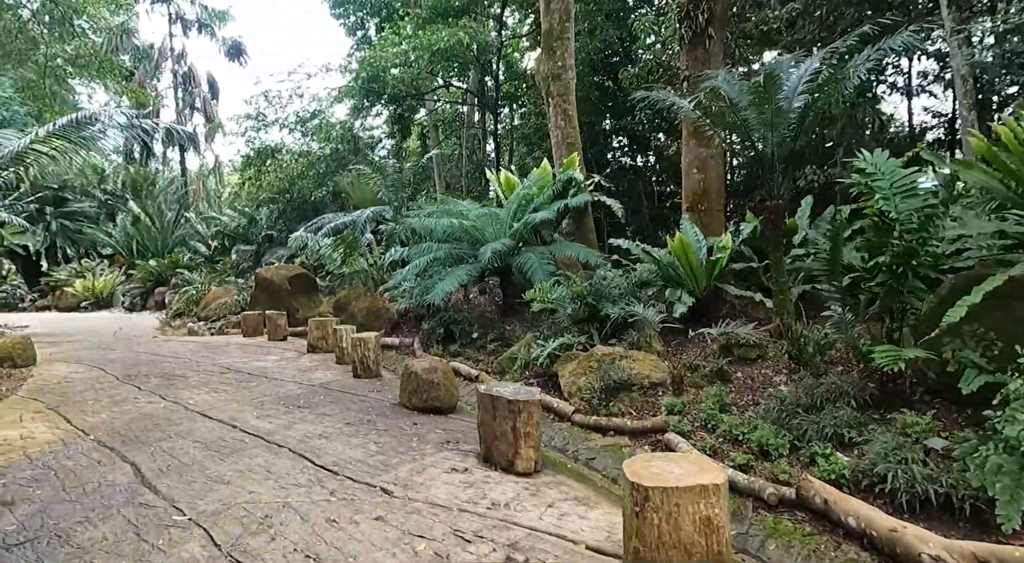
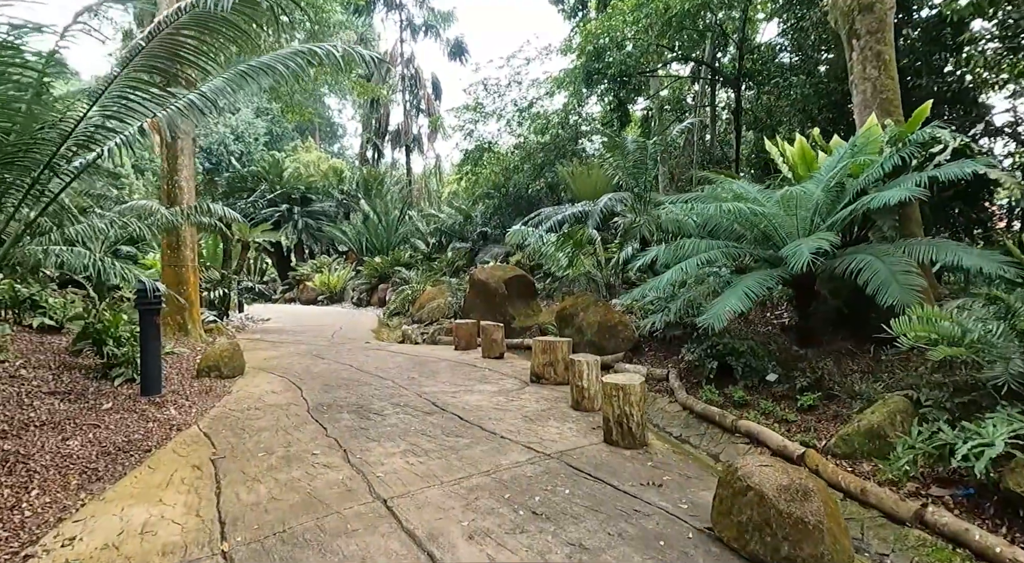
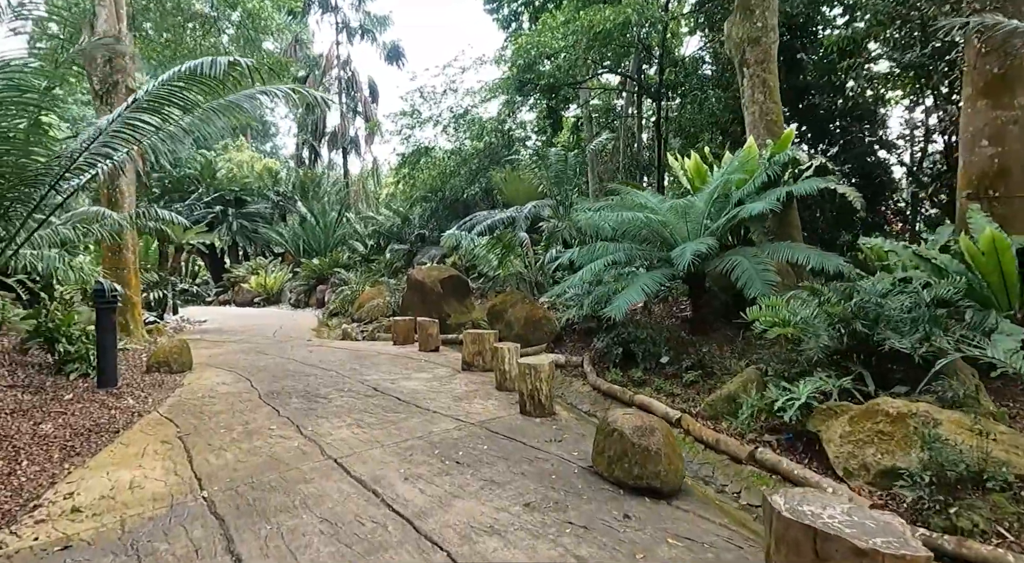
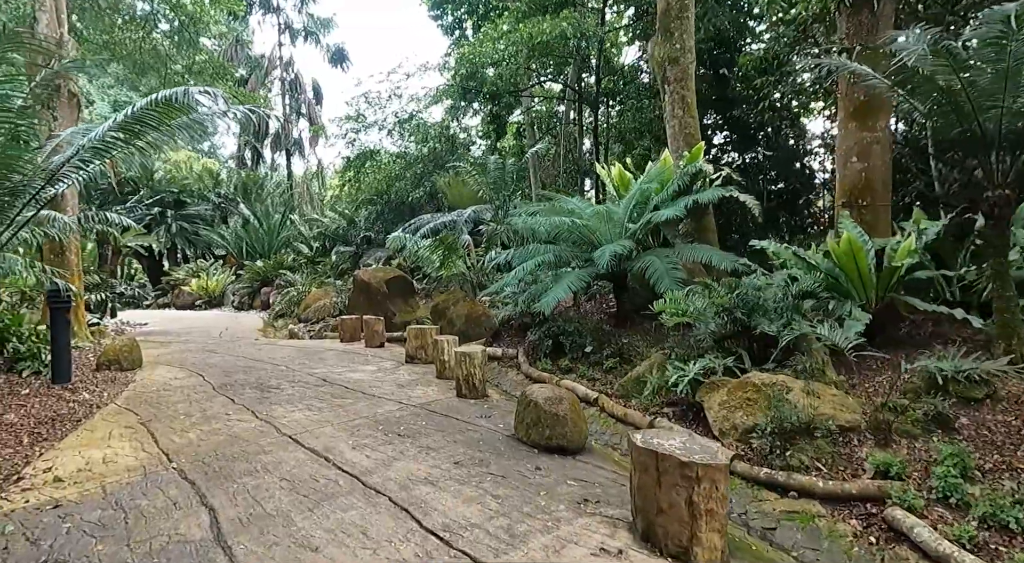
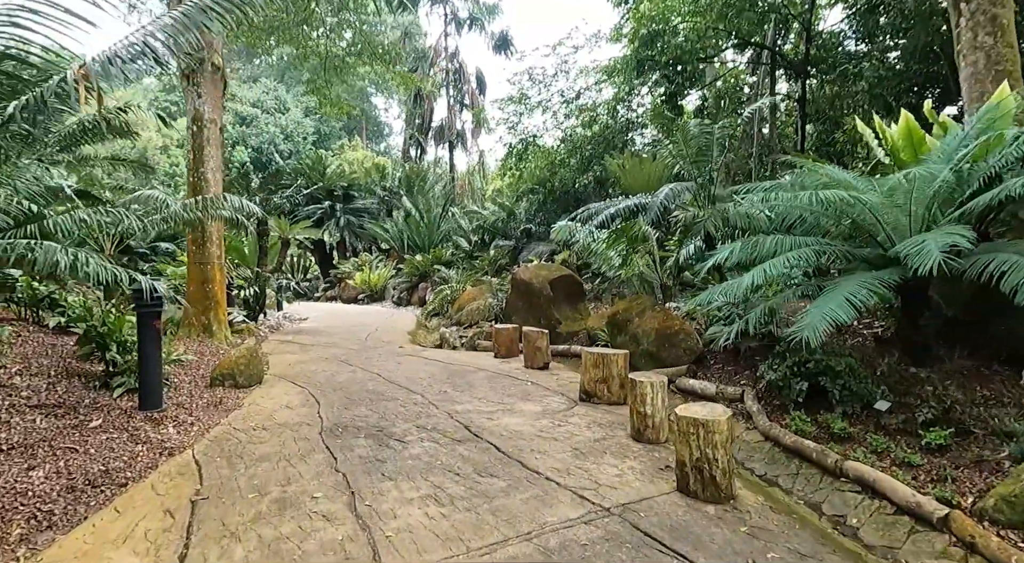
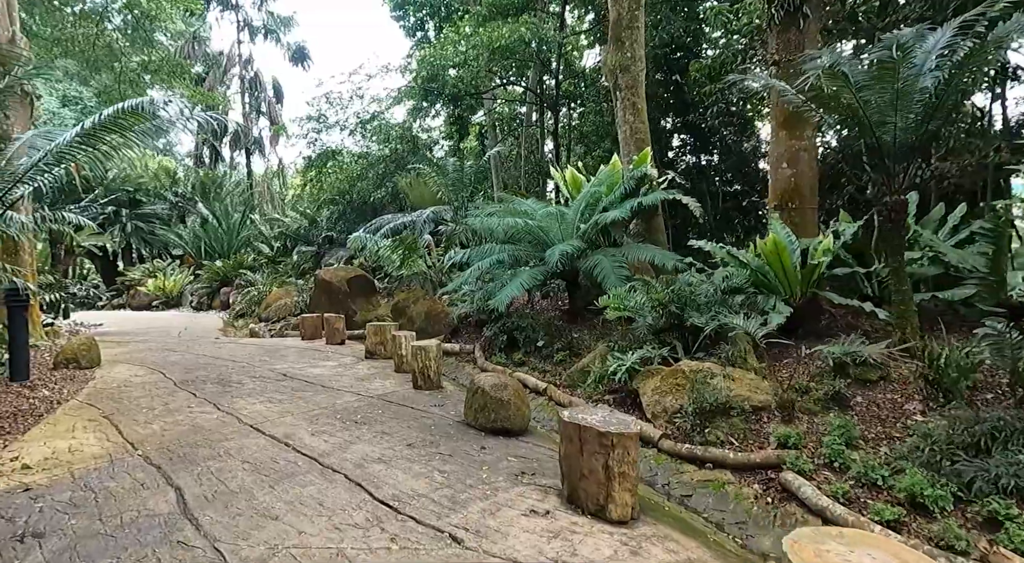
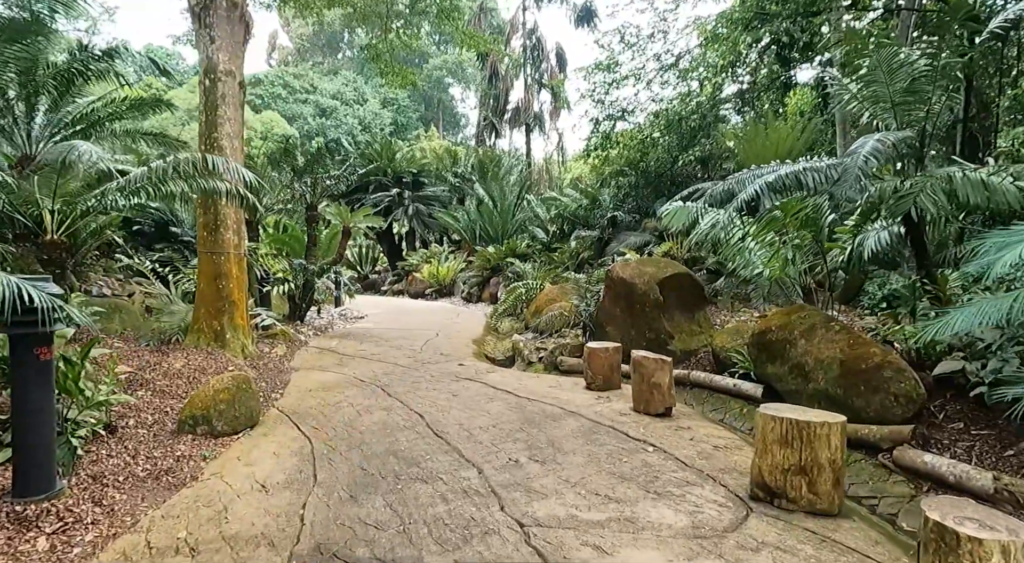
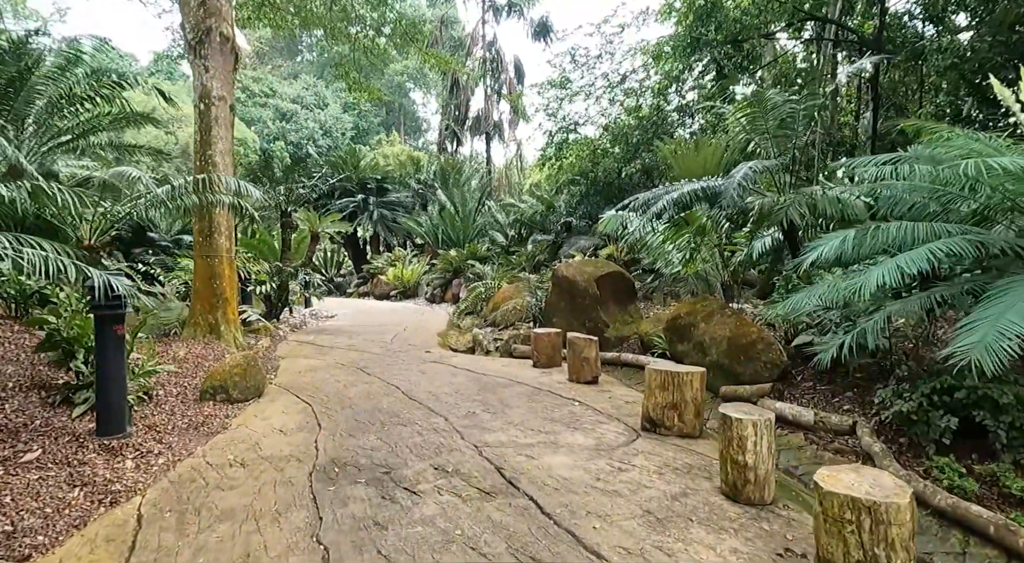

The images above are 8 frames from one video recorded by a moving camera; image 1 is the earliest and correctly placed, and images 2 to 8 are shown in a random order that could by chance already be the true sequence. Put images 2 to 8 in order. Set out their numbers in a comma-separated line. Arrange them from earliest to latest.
6, 4, 3, 2, 5, 8, 7
